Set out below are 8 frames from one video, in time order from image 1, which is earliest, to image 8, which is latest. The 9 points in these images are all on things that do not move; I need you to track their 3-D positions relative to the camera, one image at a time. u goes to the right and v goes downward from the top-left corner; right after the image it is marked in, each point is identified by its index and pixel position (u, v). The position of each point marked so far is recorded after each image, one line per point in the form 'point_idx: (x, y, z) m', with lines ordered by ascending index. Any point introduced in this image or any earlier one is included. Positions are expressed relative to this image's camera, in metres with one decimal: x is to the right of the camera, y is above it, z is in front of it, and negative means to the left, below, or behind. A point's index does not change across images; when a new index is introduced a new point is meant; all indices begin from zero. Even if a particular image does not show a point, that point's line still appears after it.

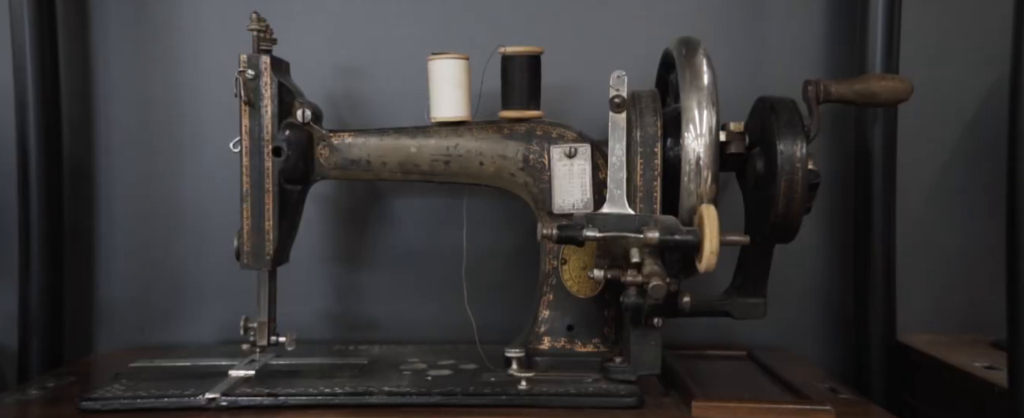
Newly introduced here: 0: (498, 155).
0: (0.0, 0.0, +0.6) m
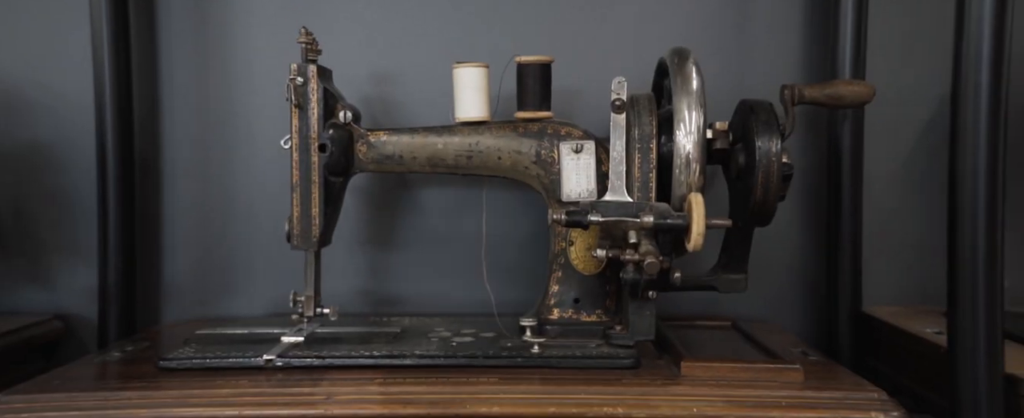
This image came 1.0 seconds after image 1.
0: (0.0, 0.0, +0.7) m
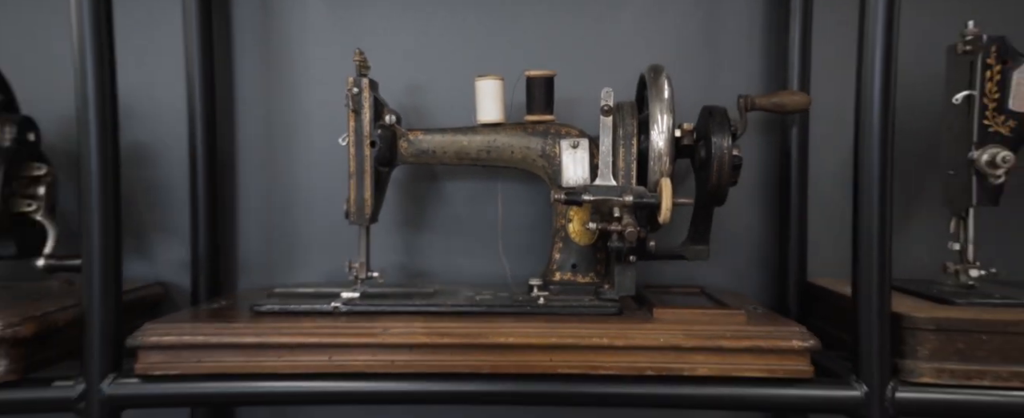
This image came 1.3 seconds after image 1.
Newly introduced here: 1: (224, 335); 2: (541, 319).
0: (0.0, +0.1, +0.8) m
1: (-0.3, -0.1, +0.7) m
2: (0.0, -0.1, +0.7) m
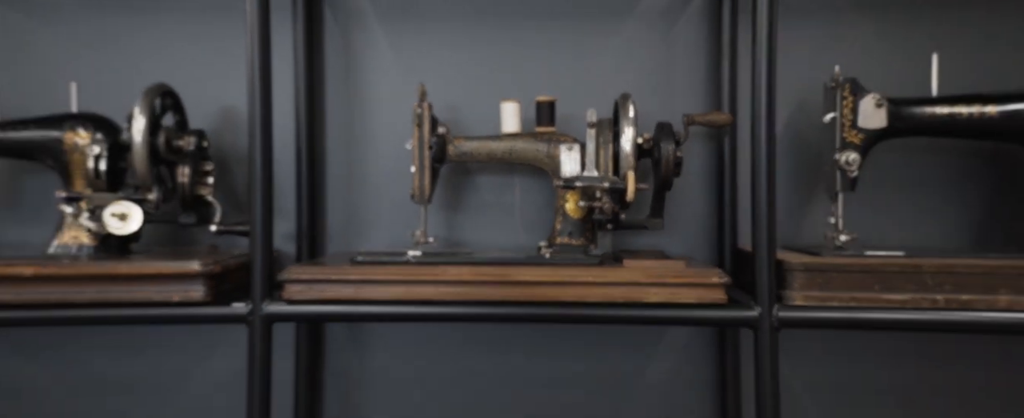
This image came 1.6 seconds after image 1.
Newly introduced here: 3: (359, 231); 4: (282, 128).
0: (0.0, +0.1, +1.2) m
1: (-0.2, -0.1, +1.1) m
2: (+0.1, -0.1, +1.1) m
3: (-0.3, 0.0, +1.3) m
4: (-0.4, +0.1, +1.3) m
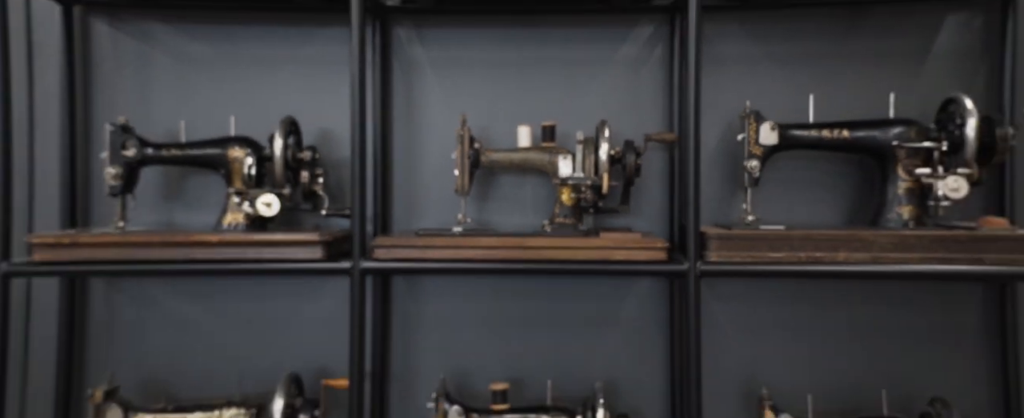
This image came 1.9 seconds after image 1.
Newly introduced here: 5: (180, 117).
0: (+0.1, +0.1, +1.8) m
1: (-0.2, -0.1, +1.6) m
2: (+0.1, -0.1, +1.7) m
3: (-0.2, 0.0, +1.9) m
4: (-0.4, +0.2, +1.9) m
5: (-0.7, +0.2, +1.8) m
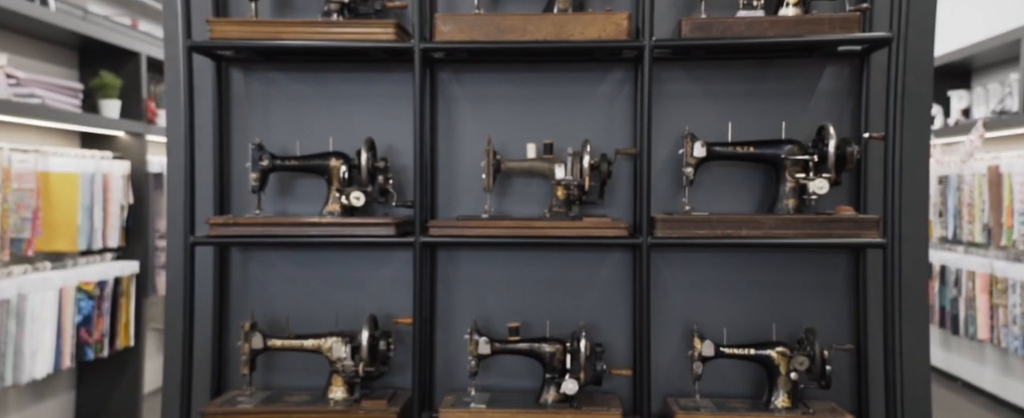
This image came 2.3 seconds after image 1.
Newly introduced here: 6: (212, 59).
0: (+0.1, +0.1, +2.5) m
1: (-0.2, 0.0, +2.4) m
2: (+0.1, 0.0, +2.4) m
3: (-0.2, 0.0, +2.6) m
4: (-0.3, +0.2, +2.7) m
5: (-0.7, +0.2, +2.6) m
6: (-0.9, +0.5, +2.5) m
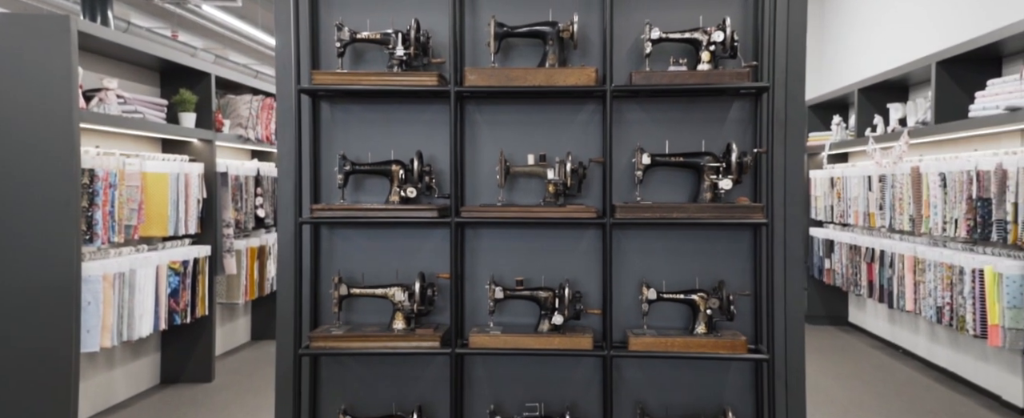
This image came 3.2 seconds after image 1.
0: (+0.1, +0.2, +3.6) m
1: (-0.2, 0.0, +3.5) m
2: (+0.1, 0.0, +3.5) m
3: (-0.2, +0.1, +3.7) m
4: (-0.3, +0.2, +3.8) m
5: (-0.7, +0.3, +3.7) m
6: (-0.9, +0.5, +3.6) m
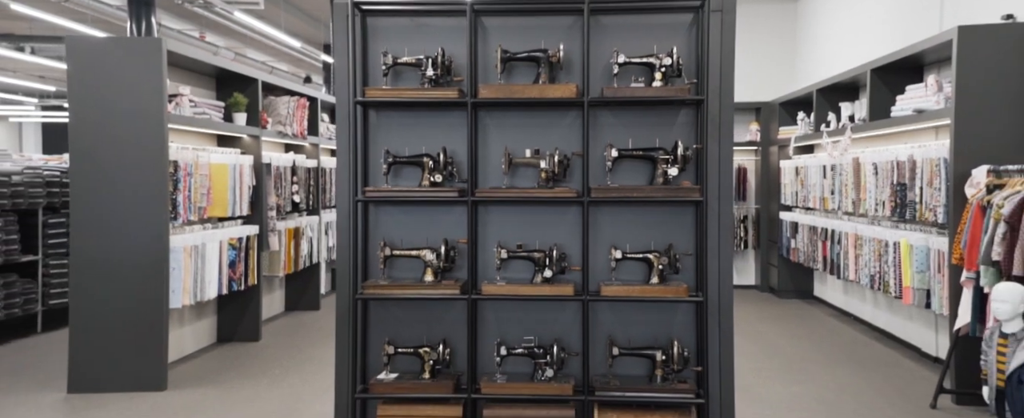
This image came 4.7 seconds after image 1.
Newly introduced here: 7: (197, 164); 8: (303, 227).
0: (+0.1, +0.3, +4.7) m
1: (-0.1, +0.1, +4.6) m
2: (+0.1, +0.1, +4.6) m
3: (-0.2, +0.2, +4.9) m
4: (-0.3, +0.3, +4.9) m
5: (-0.7, +0.4, +4.8) m
6: (-0.9, +0.6, +4.7) m
7: (-2.5, +0.4, +6.3) m
8: (-2.3, -0.2, +8.7) m
